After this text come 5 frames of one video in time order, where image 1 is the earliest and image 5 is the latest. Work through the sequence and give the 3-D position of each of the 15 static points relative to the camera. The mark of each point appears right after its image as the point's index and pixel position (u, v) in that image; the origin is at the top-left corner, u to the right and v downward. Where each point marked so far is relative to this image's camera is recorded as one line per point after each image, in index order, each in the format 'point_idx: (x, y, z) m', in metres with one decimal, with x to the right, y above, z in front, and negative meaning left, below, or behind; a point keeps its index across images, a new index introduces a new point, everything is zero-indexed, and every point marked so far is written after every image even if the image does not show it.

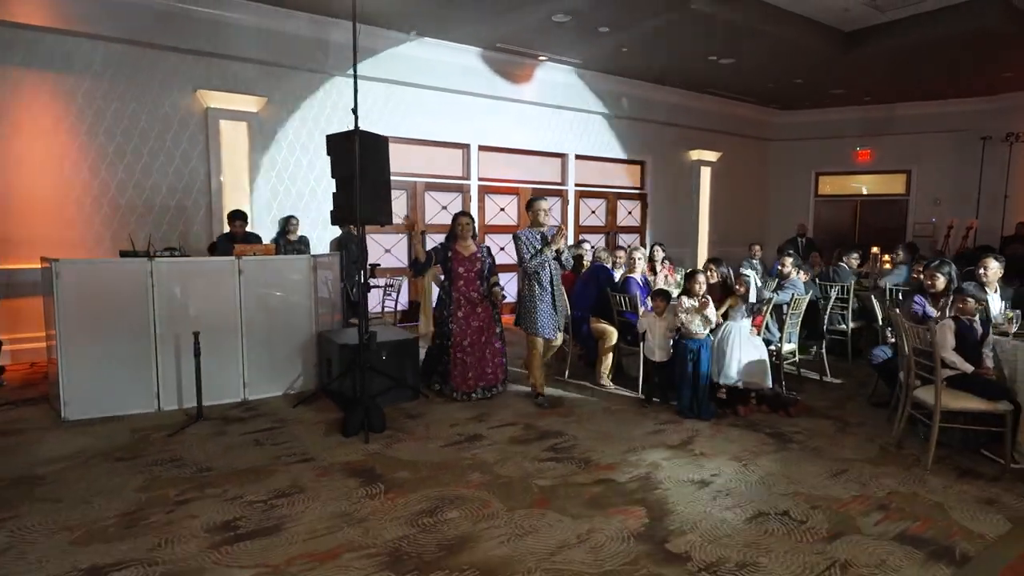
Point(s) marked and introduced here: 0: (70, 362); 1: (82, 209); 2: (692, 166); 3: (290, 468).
0: (-3.0, -0.5, +4.1) m
1: (-4.2, +0.8, +5.9) m
2: (+3.3, +2.2, +10.9) m
3: (-1.2, -1.0, +3.3) m
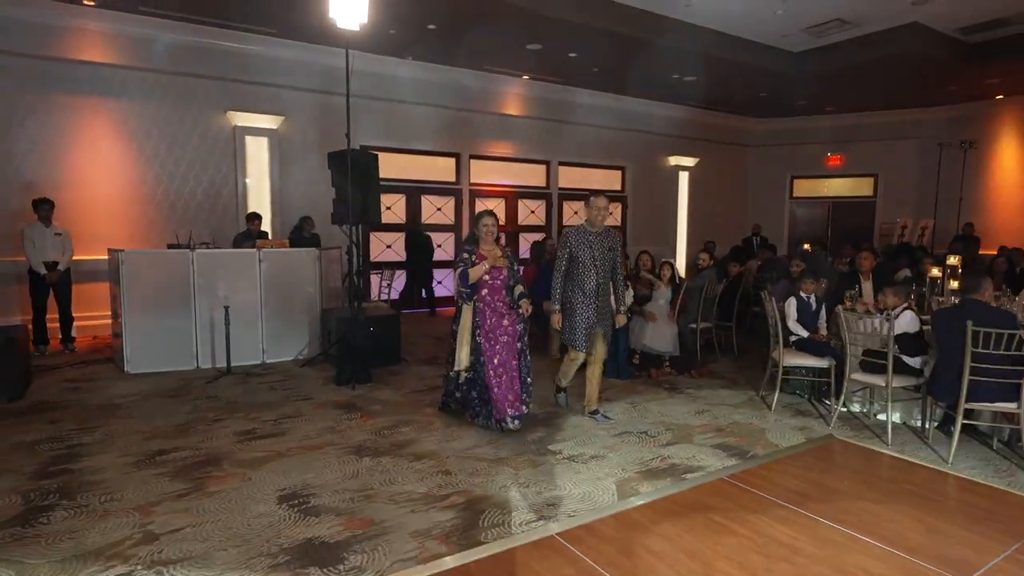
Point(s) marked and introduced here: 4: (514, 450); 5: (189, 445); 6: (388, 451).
0: (-3.4, -0.4, +5.3) m
1: (-4.5, +0.9, +7.1) m
2: (+3.2, +2.3, +11.9) m
3: (-1.6, -0.9, +4.4) m
4: (0.0, -1.0, +3.5) m
5: (-2.0, -0.9, +3.6) m
6: (-0.7, -1.0, +3.5) m
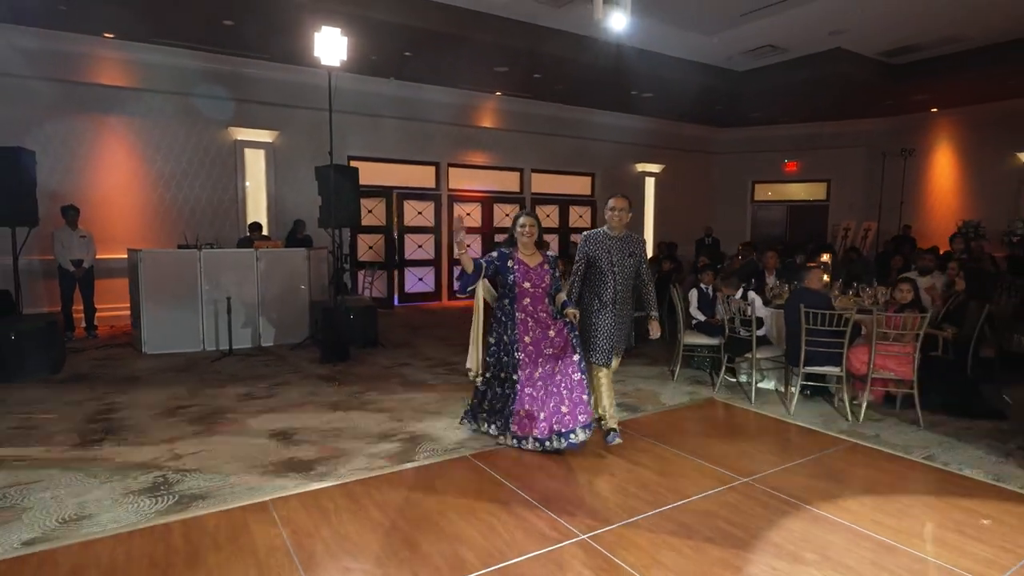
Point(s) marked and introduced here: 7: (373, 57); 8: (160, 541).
0: (-3.8, -0.3, +6.3) m
1: (-5.0, +1.0, +8.1) m
2: (+2.7, +2.4, +12.9) m
3: (-2.1, -0.8, +5.4) m
4: (-0.4, -0.9, +4.5) m
5: (-2.4, -0.9, +4.6) m
6: (-1.2, -0.9, +4.5) m
7: (-1.8, +3.1, +7.9) m
8: (-1.5, -1.1, +2.6) m
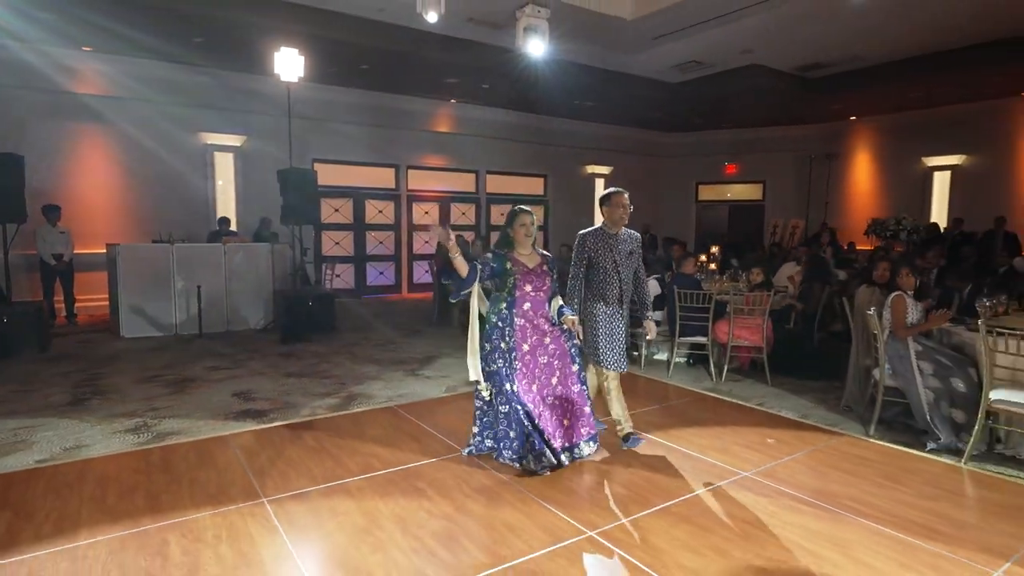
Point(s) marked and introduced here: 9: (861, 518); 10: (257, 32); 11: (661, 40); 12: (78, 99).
0: (-4.5, -0.2, +7.0) m
1: (-5.7, +1.1, +8.8) m
2: (+1.8, +2.6, +13.8) m
3: (-2.7, -0.7, +6.2) m
4: (-1.1, -0.8, +5.4) m
5: (-3.0, -0.8, +5.3) m
6: (-1.8, -0.8, +5.3) m
7: (-2.6, +3.2, +8.7) m
8: (-2.1, -1.0, +3.4) m
9: (+1.6, -1.0, +2.7) m
10: (-3.0, +3.0, +7.0) m
11: (+2.0, +3.4, +8.2) m
12: (-6.1, +2.7, +8.3) m
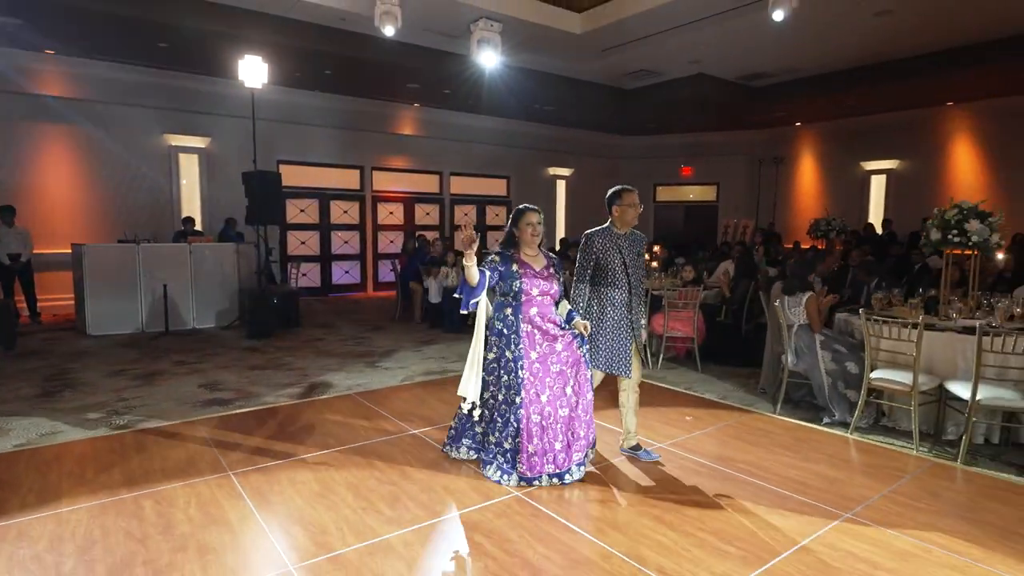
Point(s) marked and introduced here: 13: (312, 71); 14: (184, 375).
0: (-5.1, -0.2, +7.2) m
1: (-6.4, +1.1, +8.9) m
2: (+0.9, +2.6, +14.3) m
3: (-3.2, -0.7, +6.5) m
4: (-1.5, -0.8, +5.7) m
5: (-3.5, -0.7, +5.6) m
6: (-2.3, -0.8, +5.6) m
7: (-3.3, +3.2, +9.0) m
8: (-2.4, -0.9, +3.7) m
9: (+1.3, -1.0, +3.2) m
10: (-3.5, +3.0, +7.2) m
11: (+1.4, +3.4, +8.7) m
12: (-6.7, +2.7, +8.4) m
13: (-3.0, +3.2, +8.8) m
14: (-2.9, -0.8, +5.3) m
